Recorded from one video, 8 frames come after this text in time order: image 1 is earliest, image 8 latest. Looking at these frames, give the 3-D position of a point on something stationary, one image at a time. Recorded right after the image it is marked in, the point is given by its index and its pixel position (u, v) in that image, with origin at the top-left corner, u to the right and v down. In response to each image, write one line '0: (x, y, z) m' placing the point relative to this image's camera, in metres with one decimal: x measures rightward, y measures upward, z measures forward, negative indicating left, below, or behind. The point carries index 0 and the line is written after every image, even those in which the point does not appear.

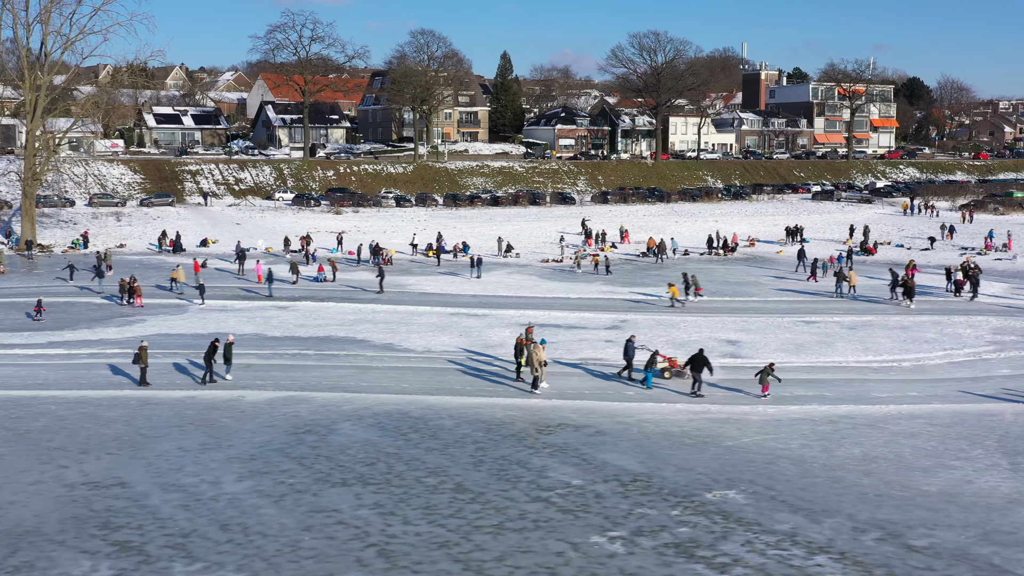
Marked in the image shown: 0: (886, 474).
0: (+6.6, -3.3, +18.6) m
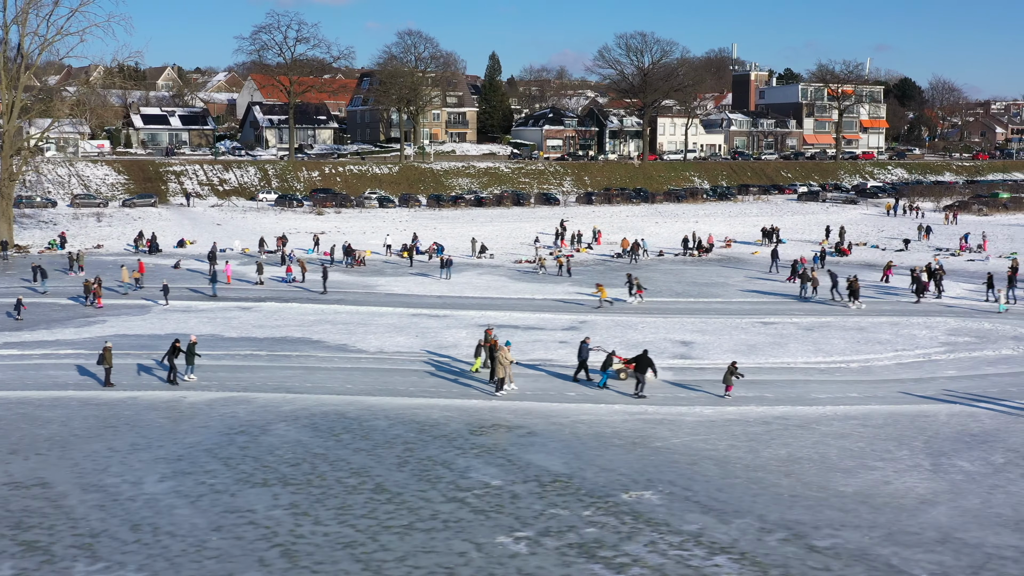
0: (+5.2, -3.3, +18.7) m
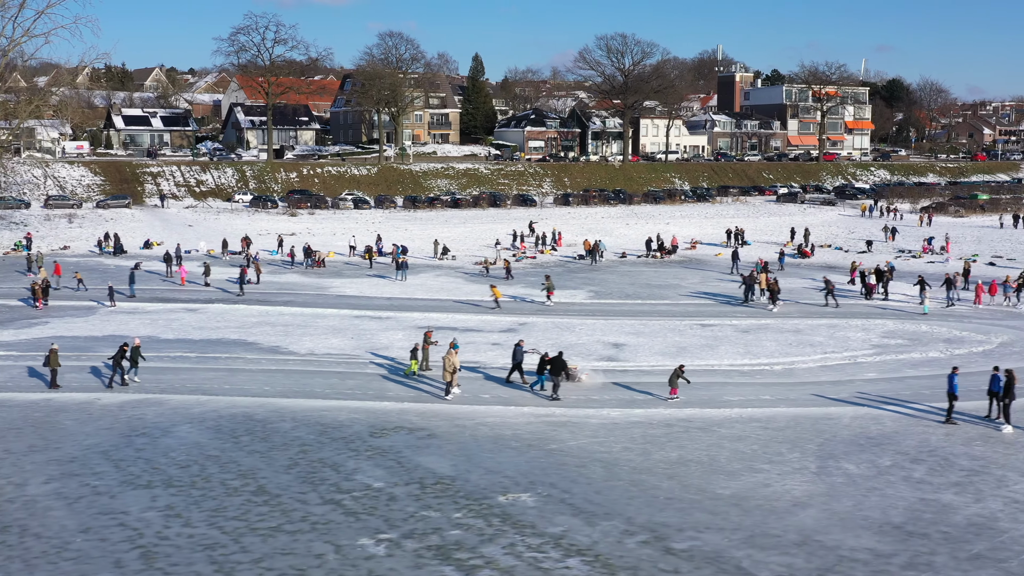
0: (+3.2, -3.4, +18.9) m
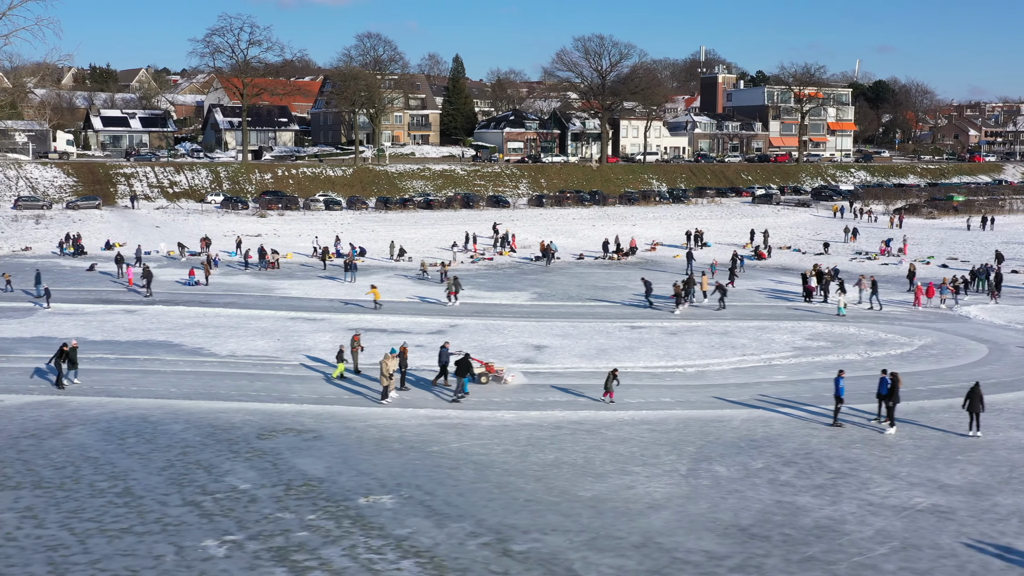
0: (+0.8, -3.5, +19.0) m
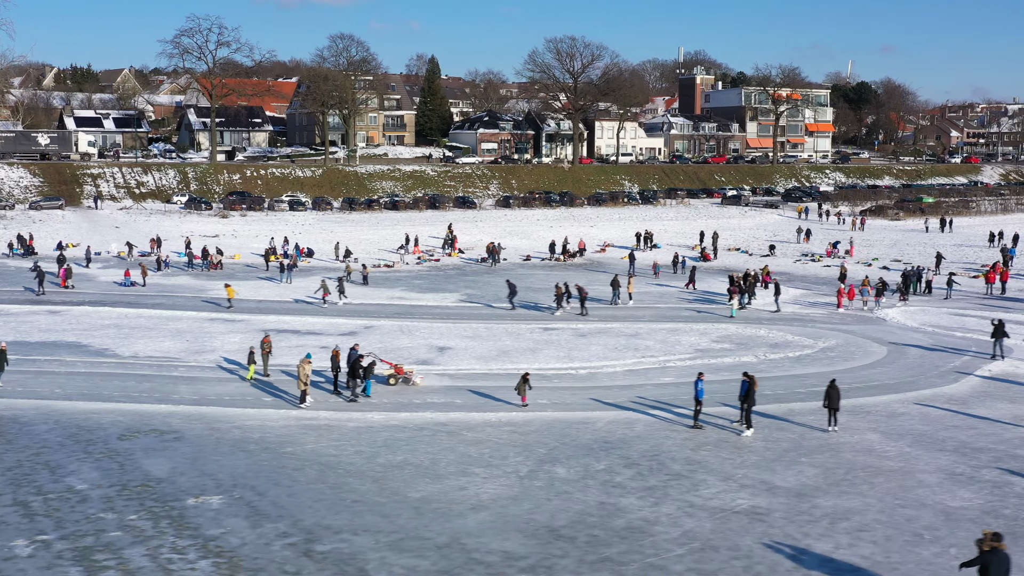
0: (-2.2, -3.5, +19.3) m
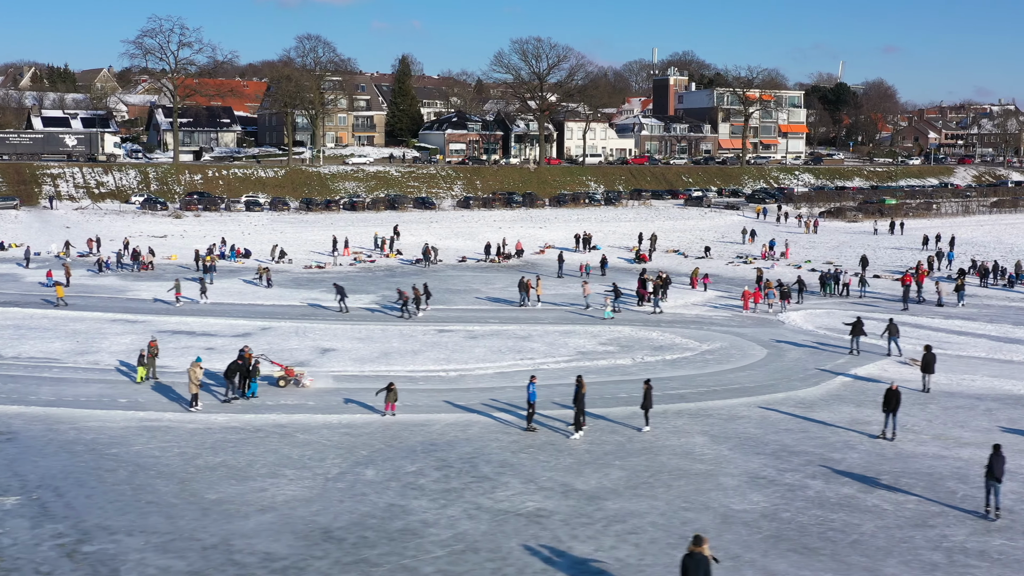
0: (-5.8, -3.6, +19.5) m
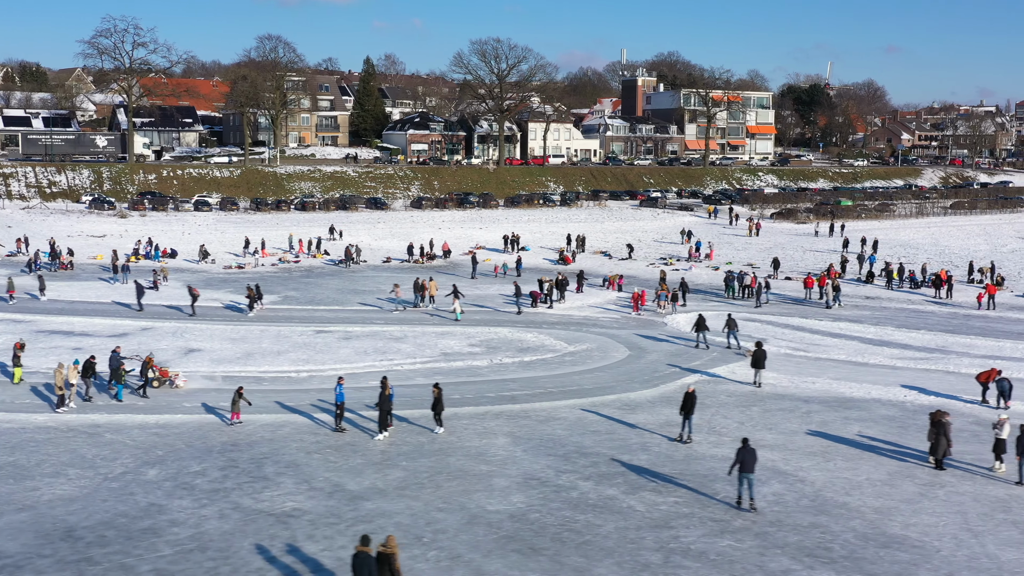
0: (-10.0, -3.6, +19.8) m
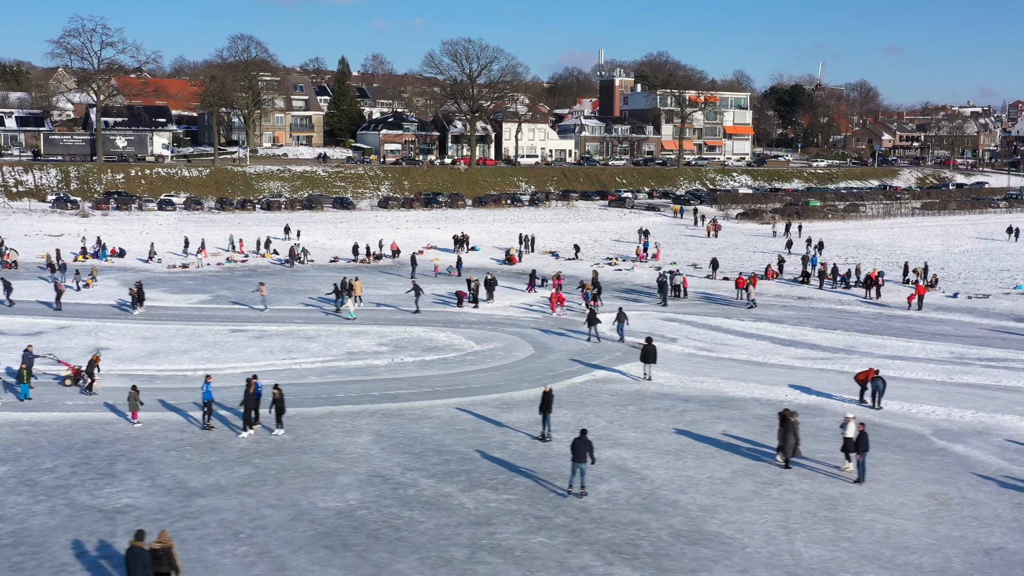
0: (-12.9, -3.6, +20.0) m
